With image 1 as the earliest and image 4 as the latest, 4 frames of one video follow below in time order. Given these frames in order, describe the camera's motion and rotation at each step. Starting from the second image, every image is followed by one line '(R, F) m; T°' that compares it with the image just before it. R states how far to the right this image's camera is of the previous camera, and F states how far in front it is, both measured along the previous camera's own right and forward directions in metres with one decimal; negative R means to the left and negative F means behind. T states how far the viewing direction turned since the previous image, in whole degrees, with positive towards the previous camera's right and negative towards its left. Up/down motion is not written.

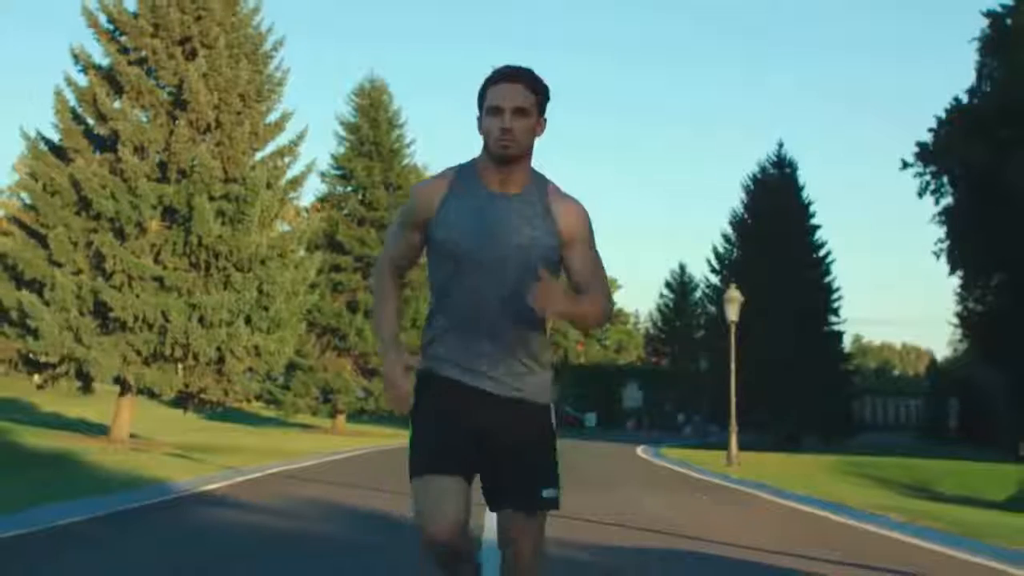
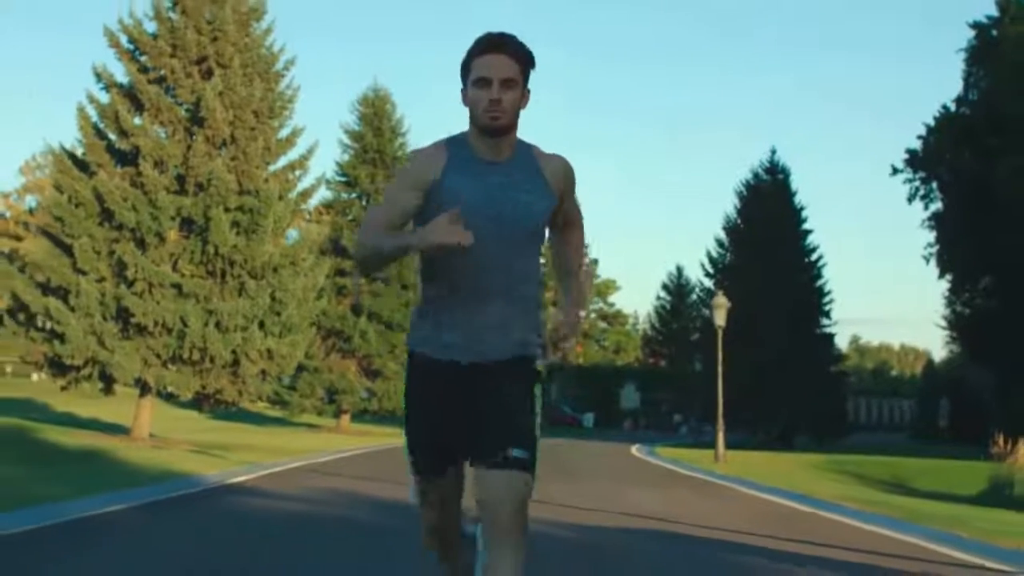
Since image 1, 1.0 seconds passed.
(0.0, -1.2) m; 0°
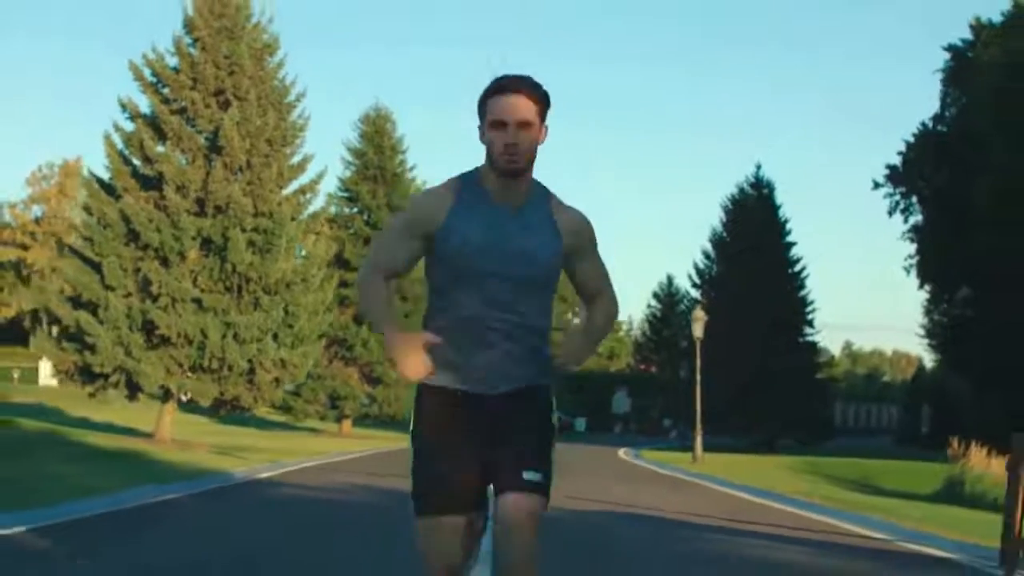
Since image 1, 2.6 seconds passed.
(0.0, -1.8) m; 0°
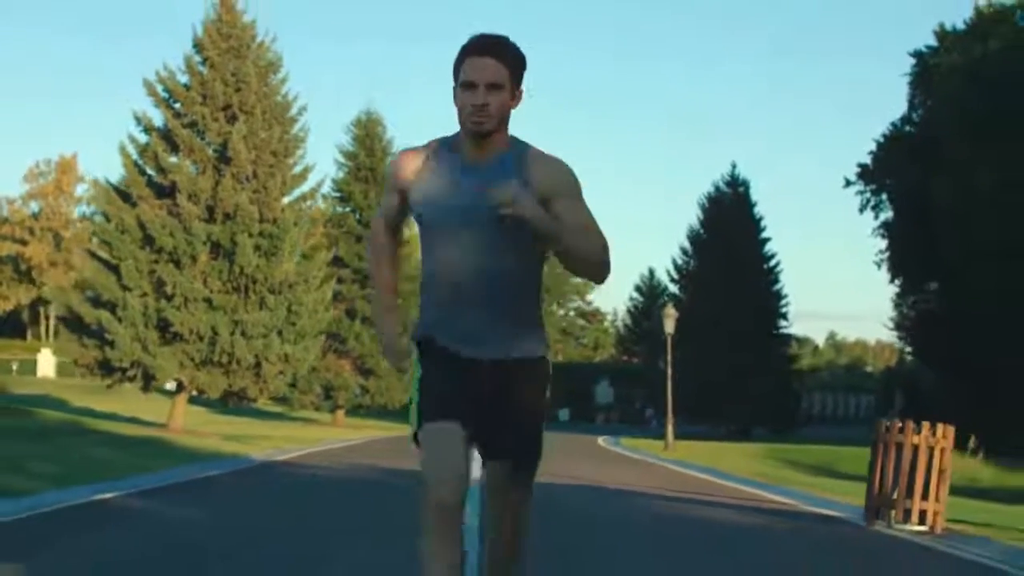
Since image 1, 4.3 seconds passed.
(0.0, -2.0) m; +1°
